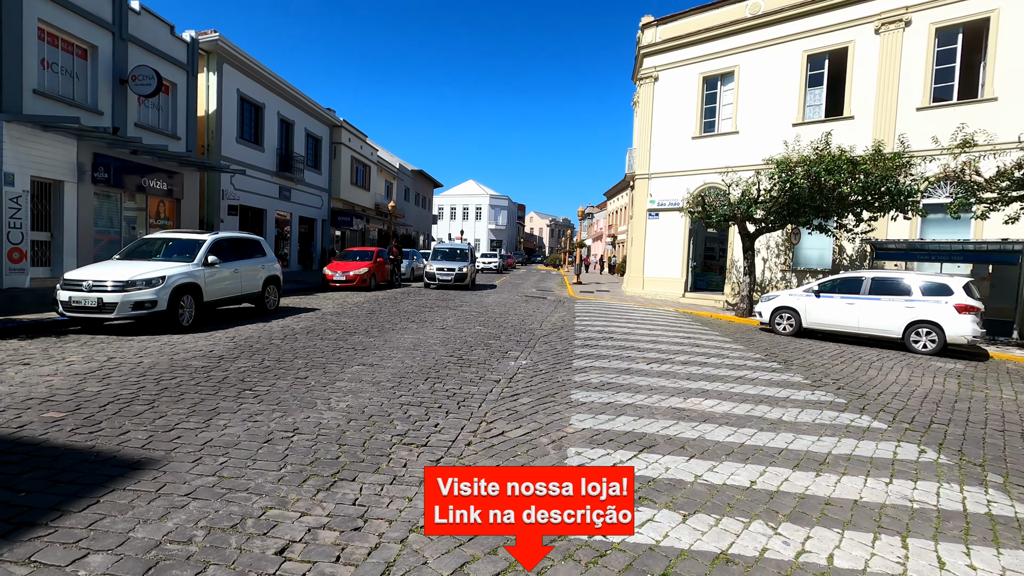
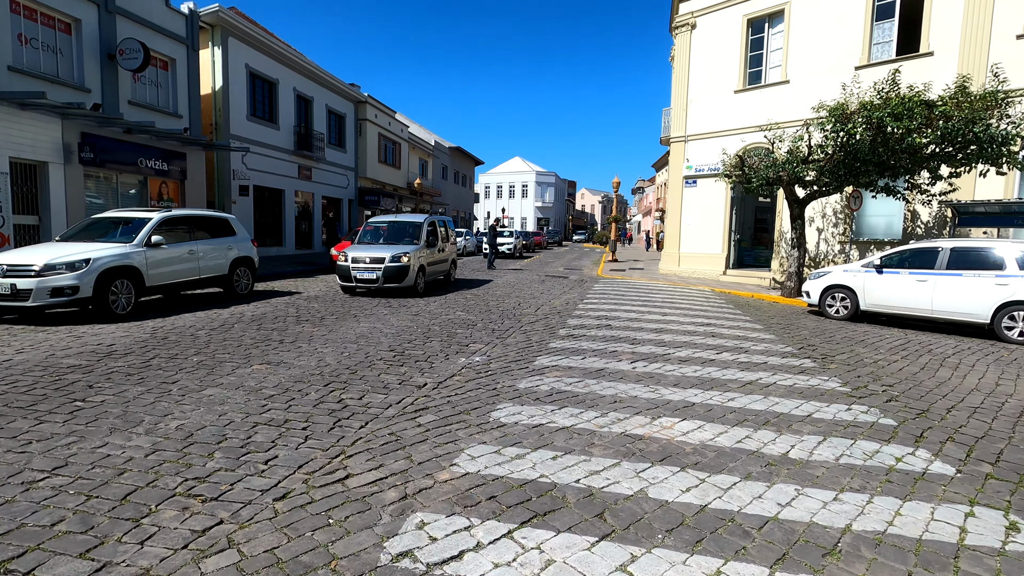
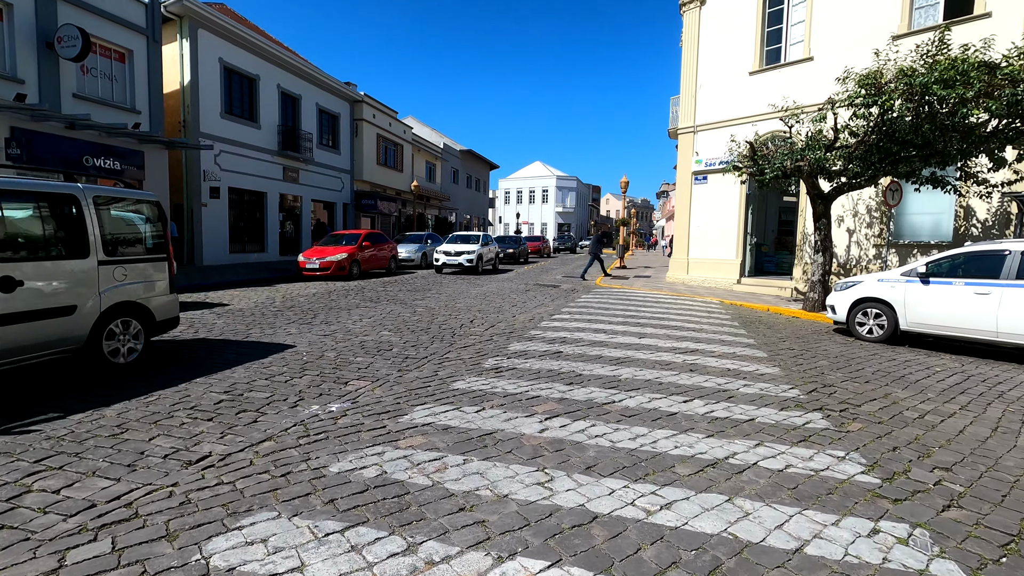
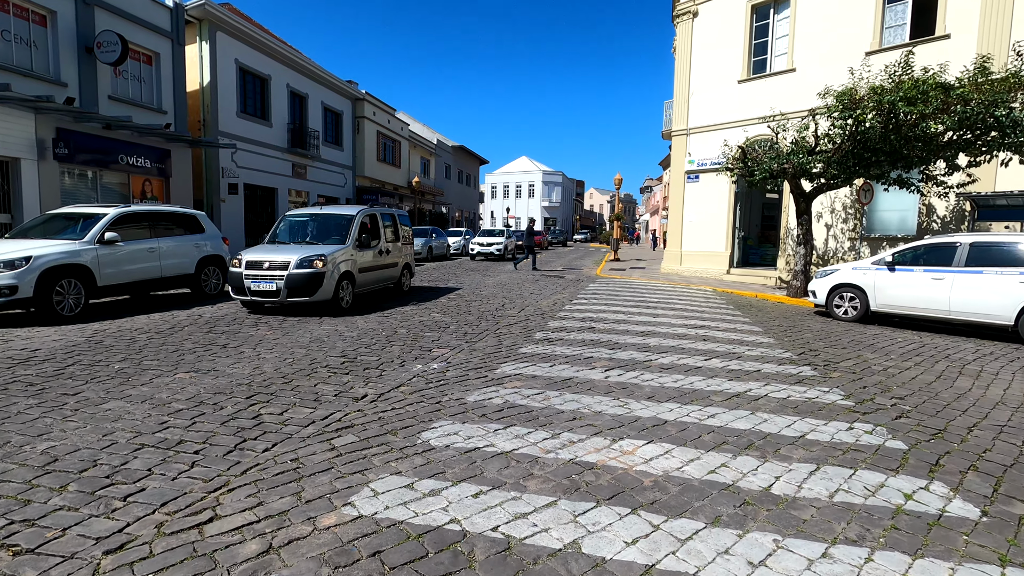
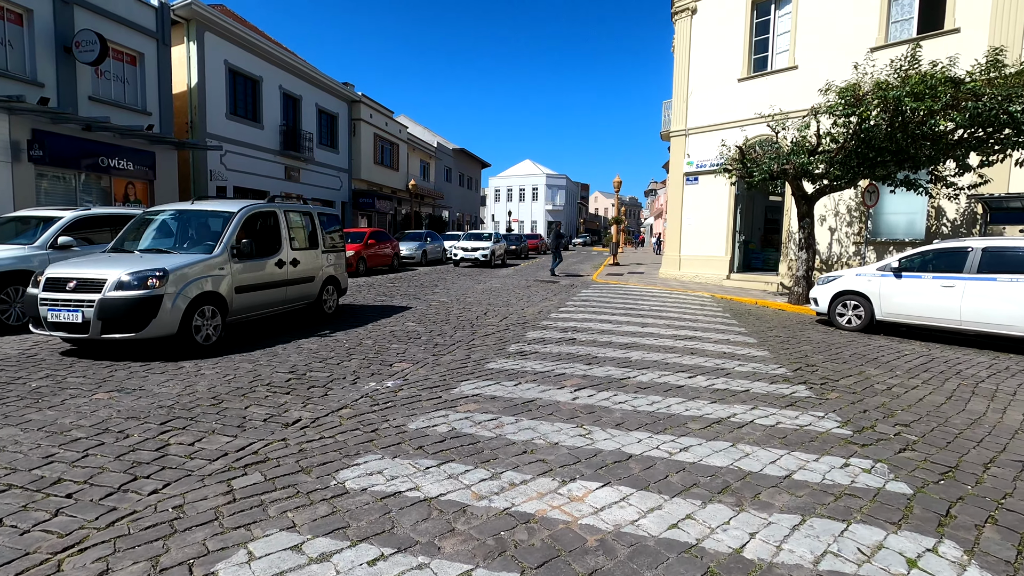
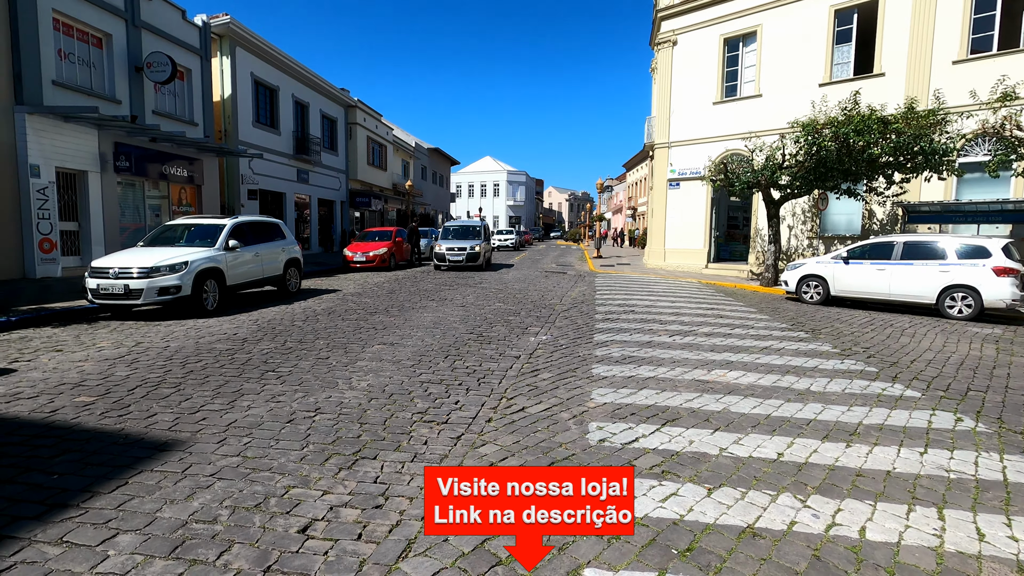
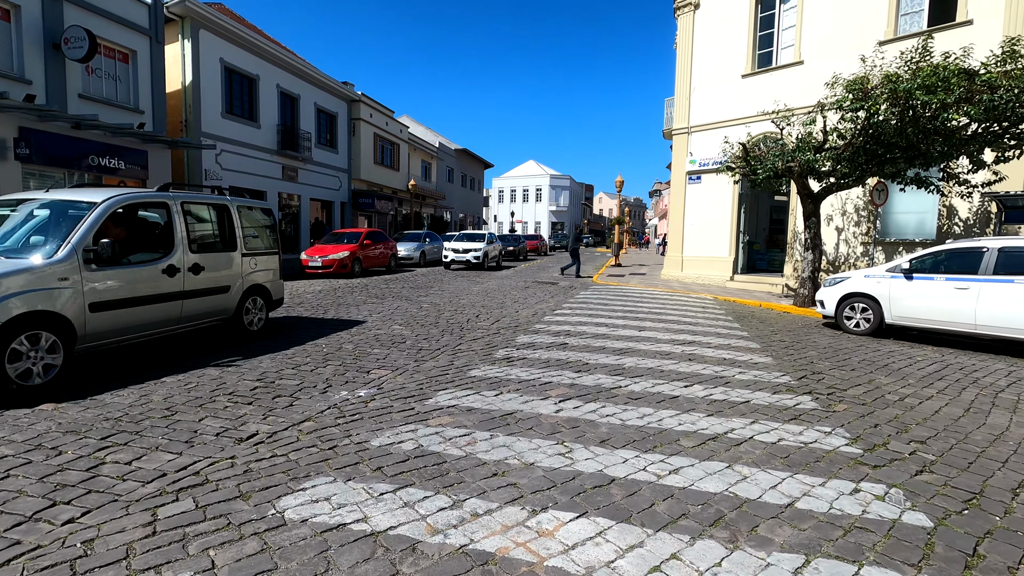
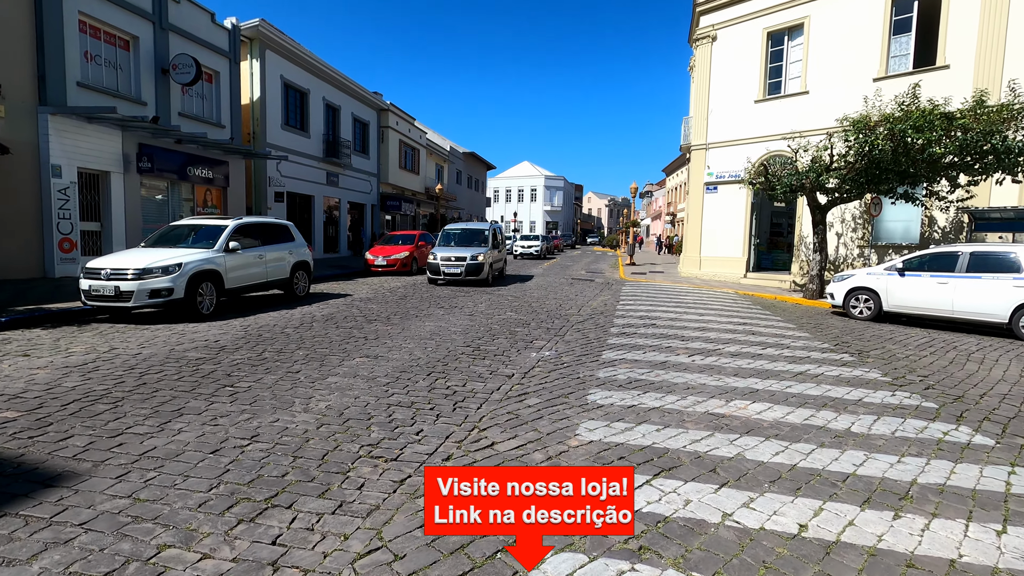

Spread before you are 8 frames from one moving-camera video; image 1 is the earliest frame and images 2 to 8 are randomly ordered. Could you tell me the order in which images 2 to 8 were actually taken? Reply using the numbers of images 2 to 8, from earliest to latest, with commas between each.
6, 8, 2, 4, 5, 7, 3
